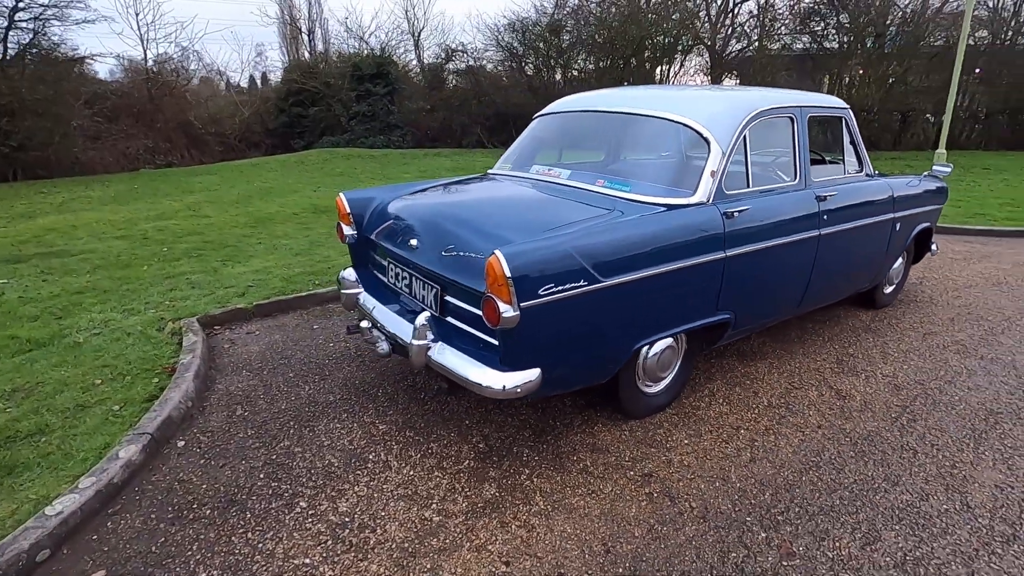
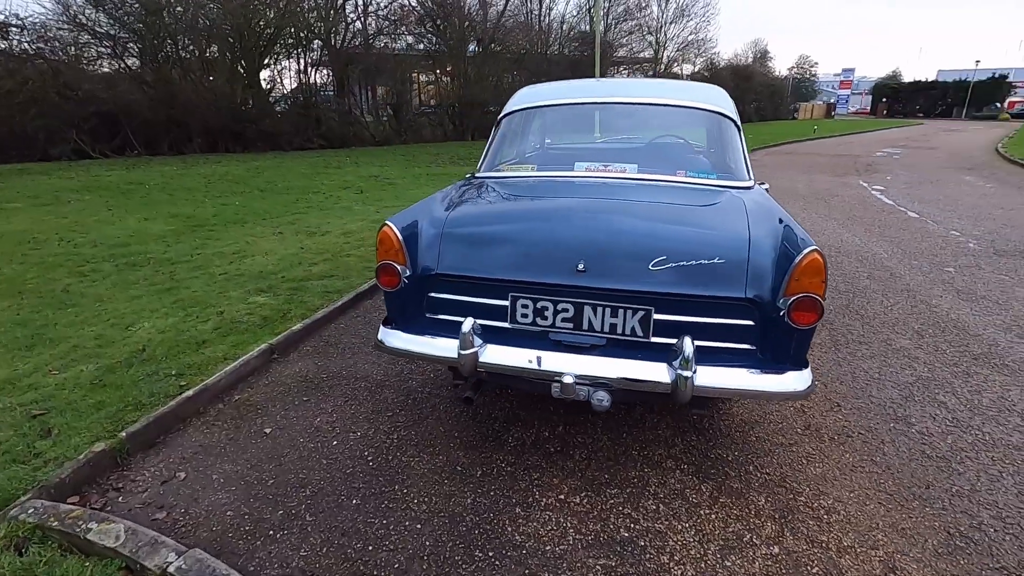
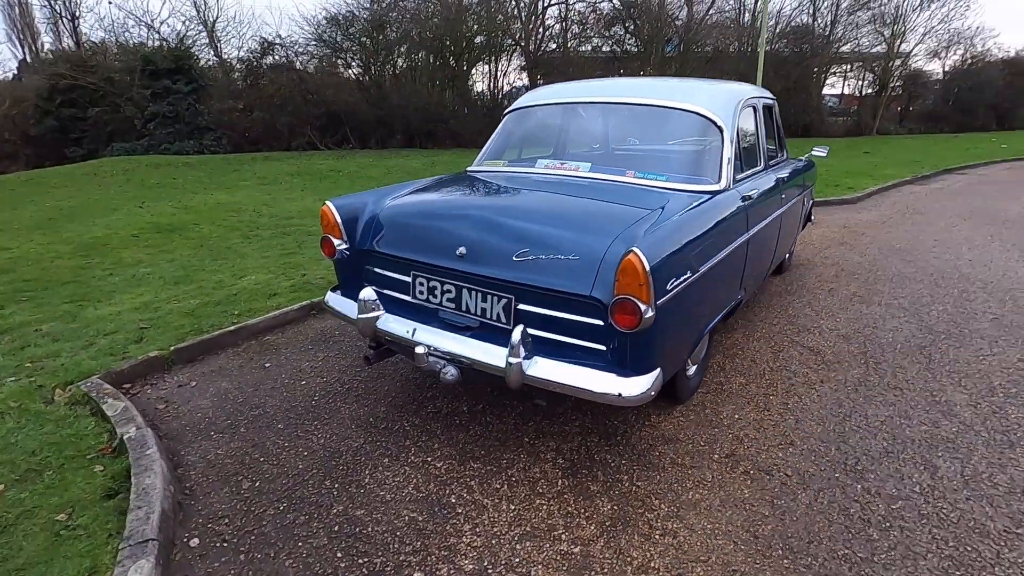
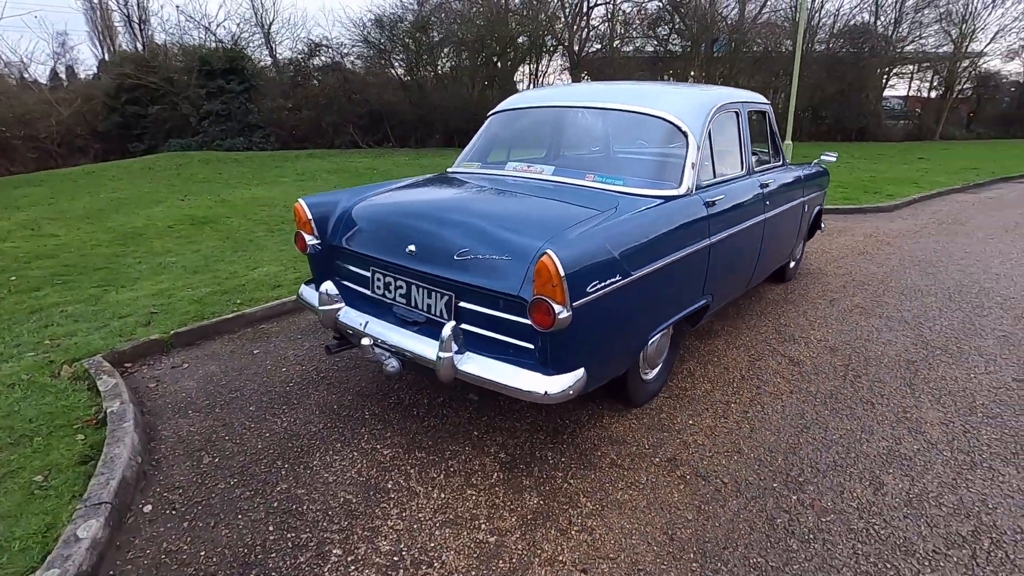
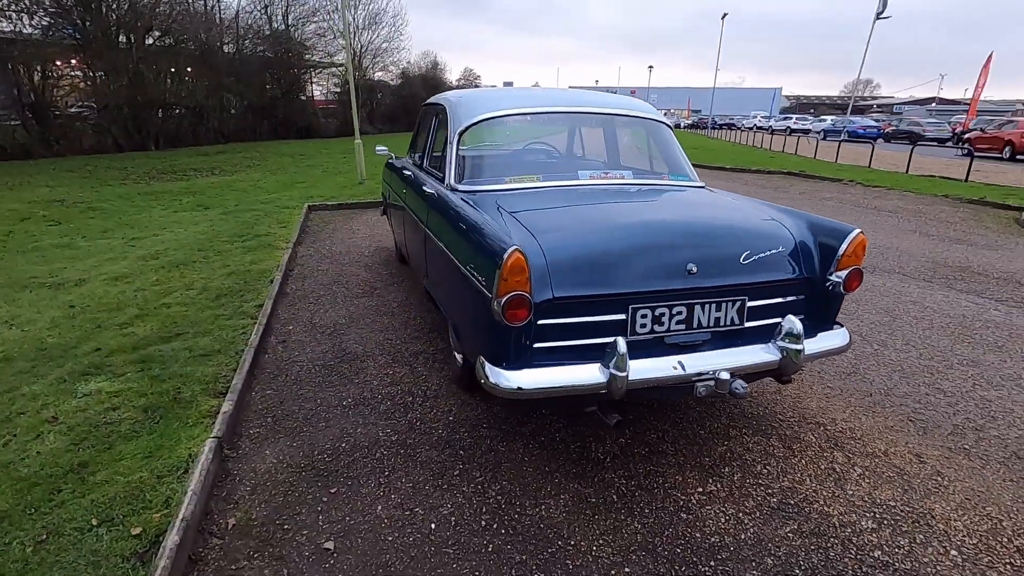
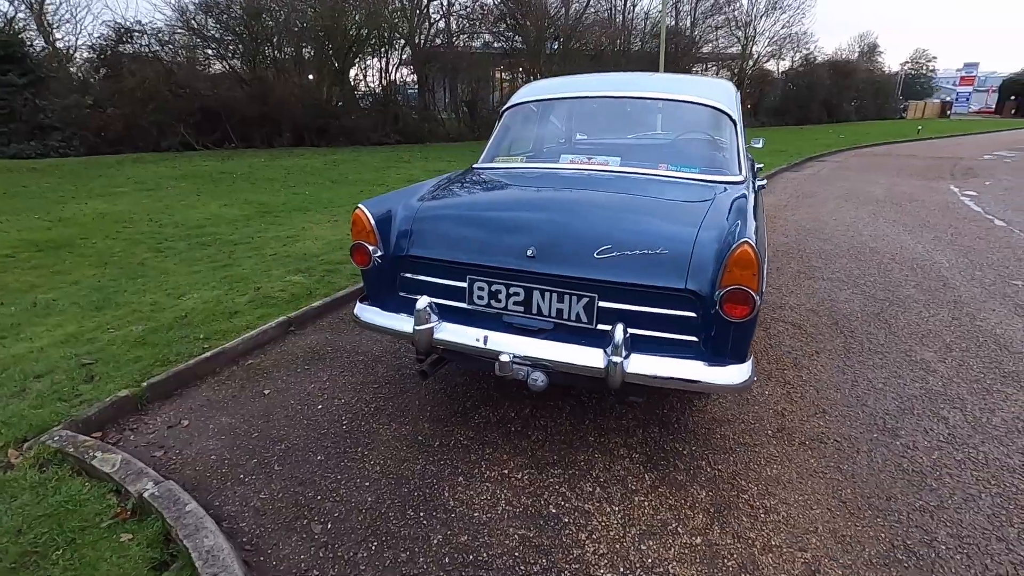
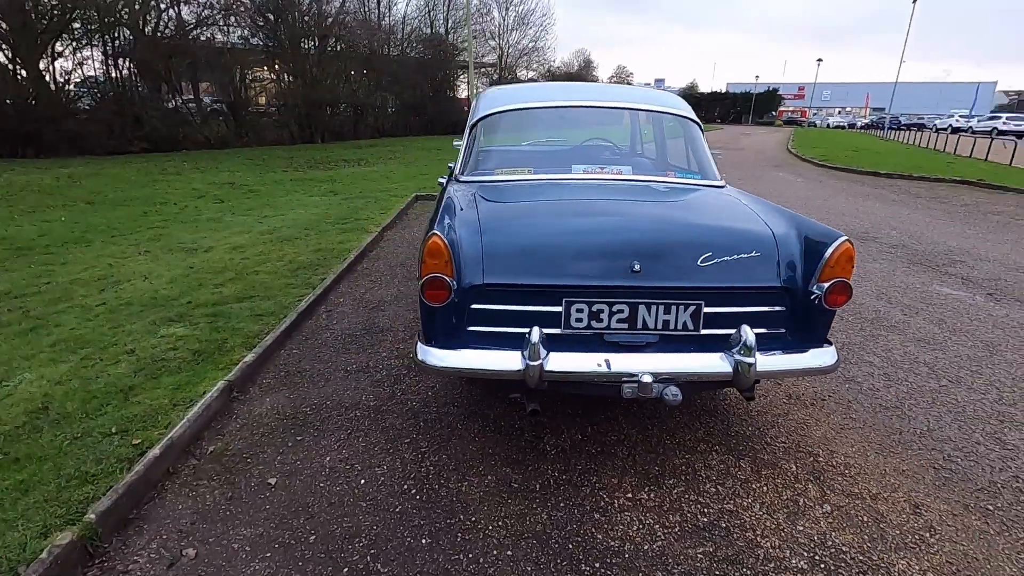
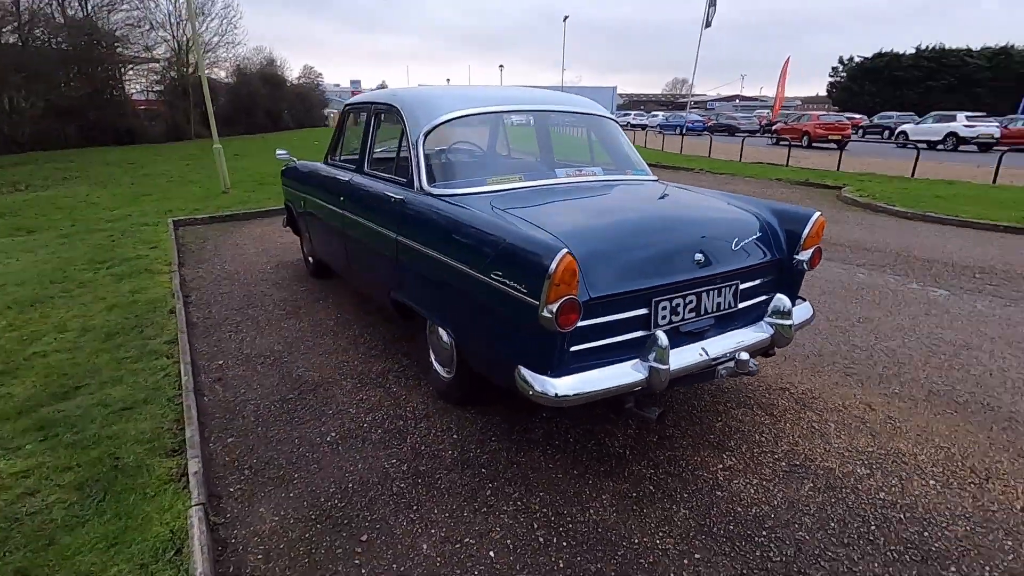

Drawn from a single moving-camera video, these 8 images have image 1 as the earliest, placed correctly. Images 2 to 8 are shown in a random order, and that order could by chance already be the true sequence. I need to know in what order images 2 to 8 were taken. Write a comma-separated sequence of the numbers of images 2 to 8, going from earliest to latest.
4, 3, 6, 2, 7, 5, 8
